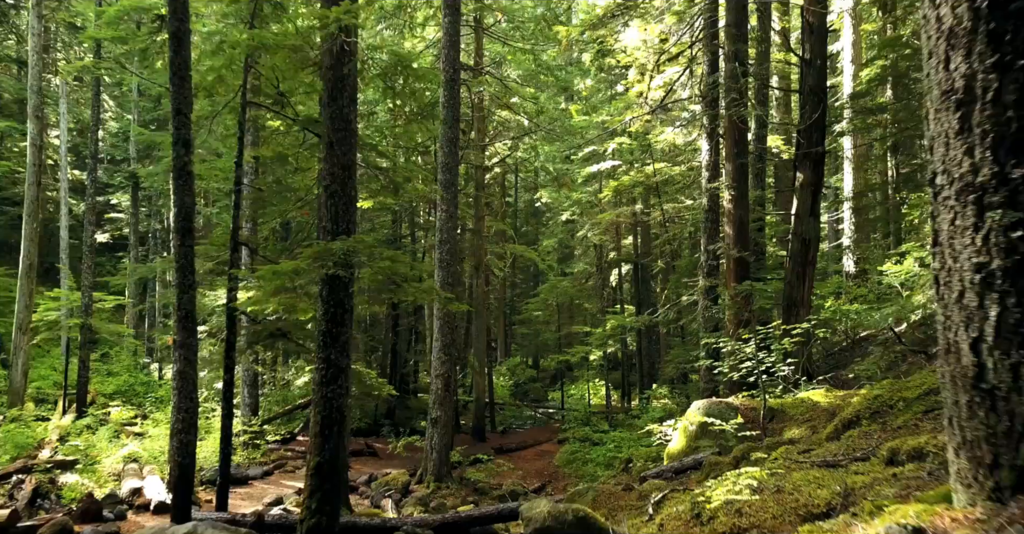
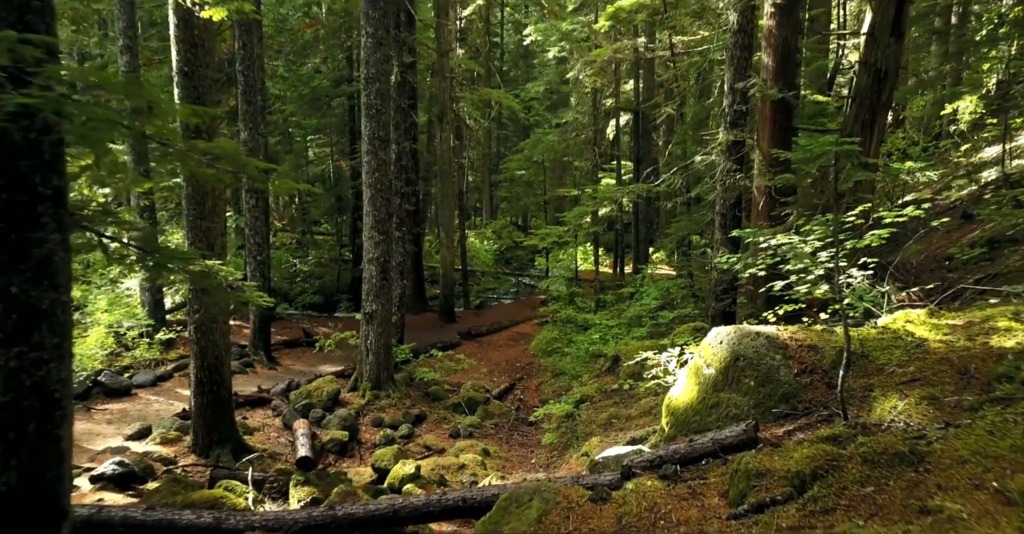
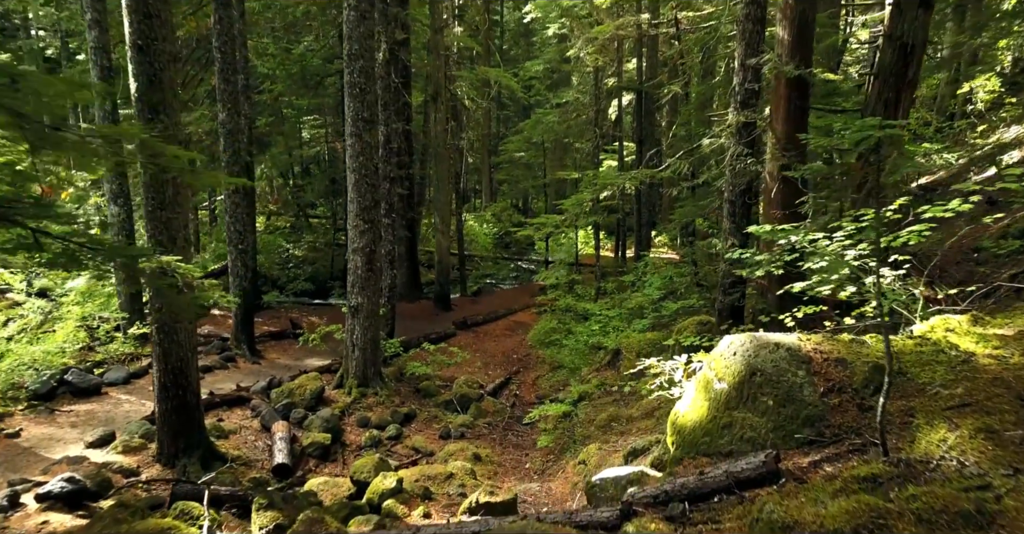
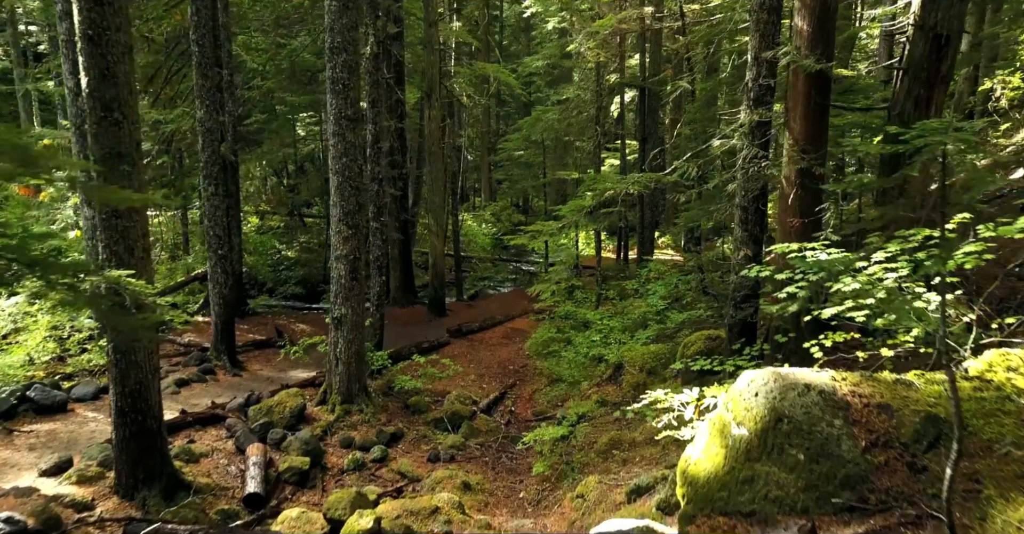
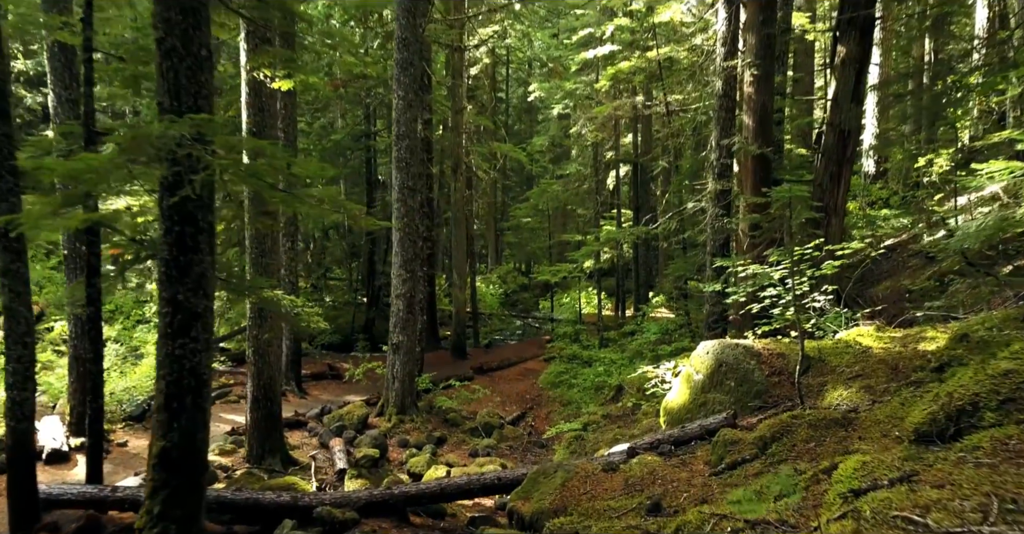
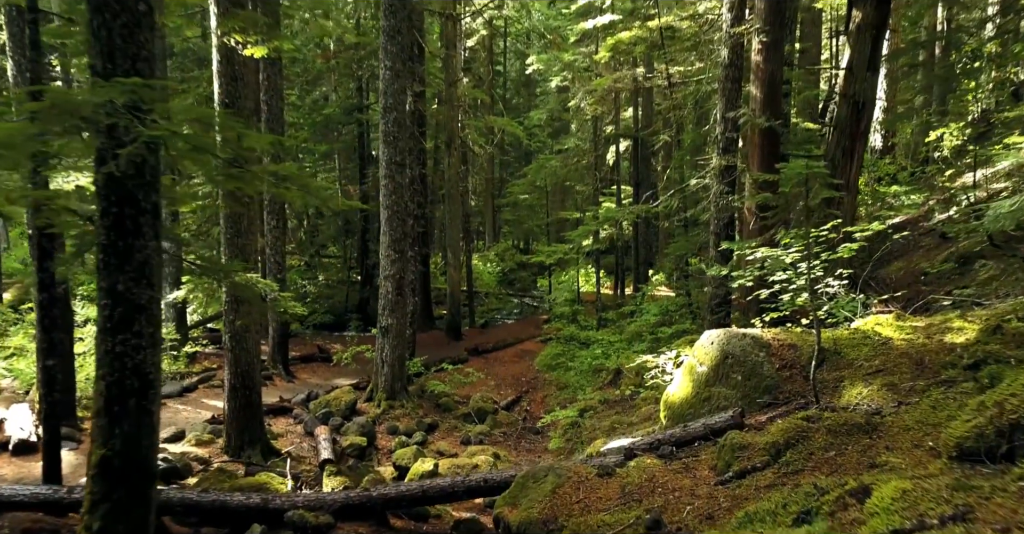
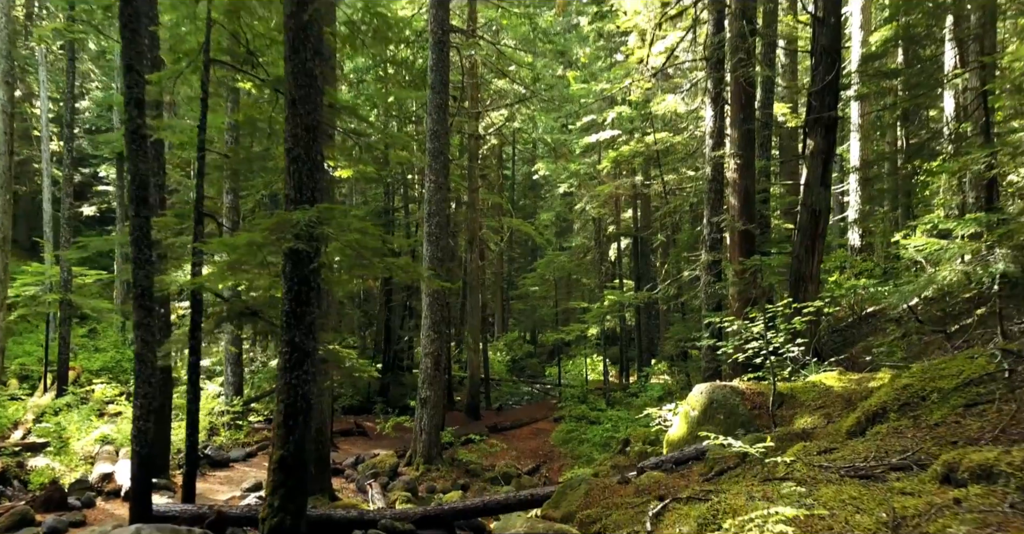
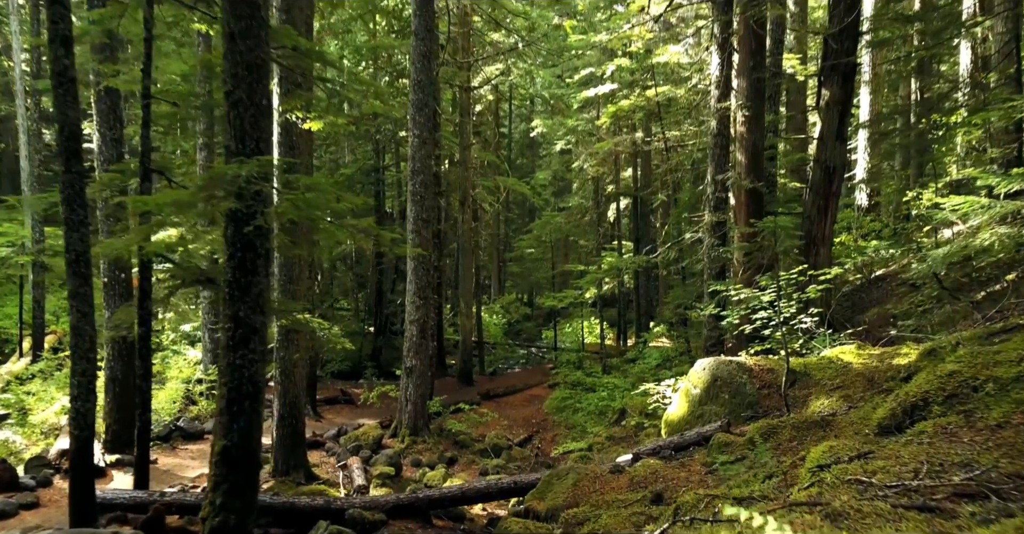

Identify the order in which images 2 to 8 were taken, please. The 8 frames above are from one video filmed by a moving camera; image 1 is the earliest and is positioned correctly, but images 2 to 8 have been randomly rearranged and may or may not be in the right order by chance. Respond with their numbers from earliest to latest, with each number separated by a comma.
7, 8, 5, 6, 2, 3, 4
